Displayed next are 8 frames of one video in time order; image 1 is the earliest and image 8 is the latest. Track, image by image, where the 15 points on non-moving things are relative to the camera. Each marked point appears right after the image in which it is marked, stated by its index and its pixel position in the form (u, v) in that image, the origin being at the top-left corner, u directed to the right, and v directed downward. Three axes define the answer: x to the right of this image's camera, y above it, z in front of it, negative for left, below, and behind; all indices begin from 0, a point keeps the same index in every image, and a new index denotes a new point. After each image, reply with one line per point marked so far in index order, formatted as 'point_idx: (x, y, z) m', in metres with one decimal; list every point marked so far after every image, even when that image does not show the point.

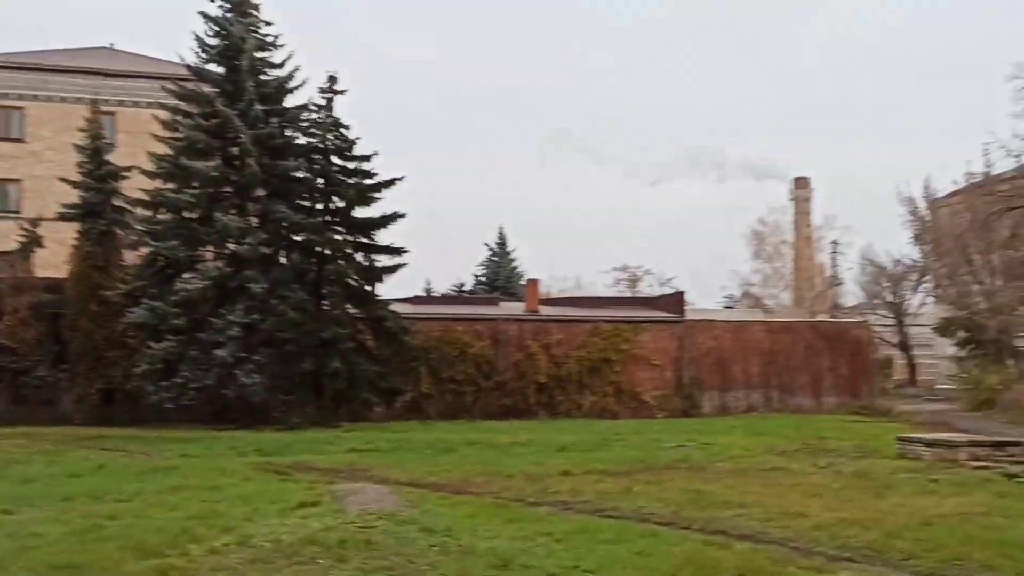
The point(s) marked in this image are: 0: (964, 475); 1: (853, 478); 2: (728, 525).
0: (+6.9, -2.9, +14.3) m
1: (+5.2, -2.9, +14.1) m
2: (+2.3, -2.5, +9.8) m
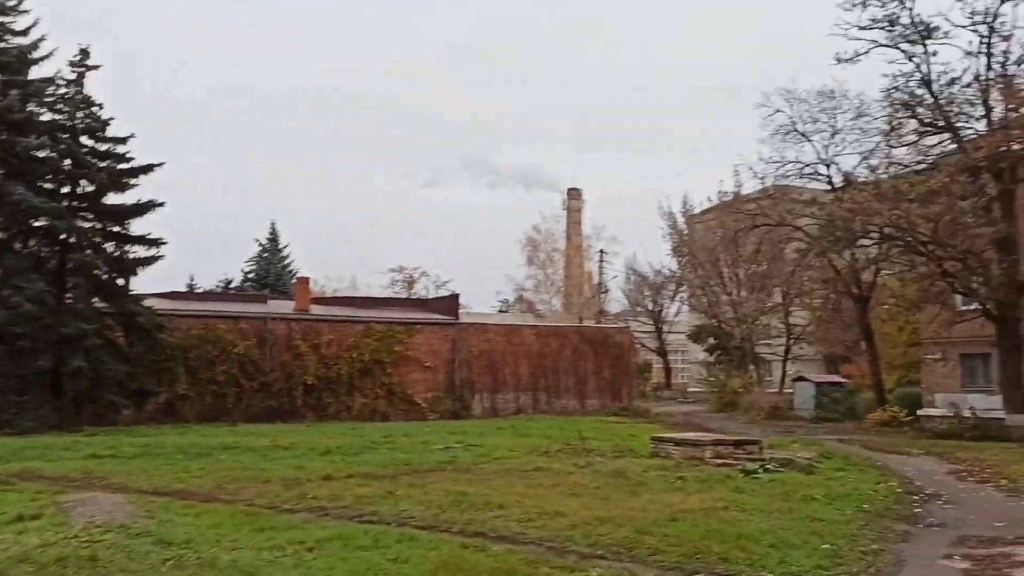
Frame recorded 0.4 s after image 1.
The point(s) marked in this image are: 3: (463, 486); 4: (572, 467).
0: (+3.2, -3.0, +15.2) m
1: (+1.5, -3.0, +14.5) m
2: (-0.3, -2.5, +9.7) m
3: (-0.7, -2.8, +13.2) m
4: (+1.0, -3.1, +15.9) m
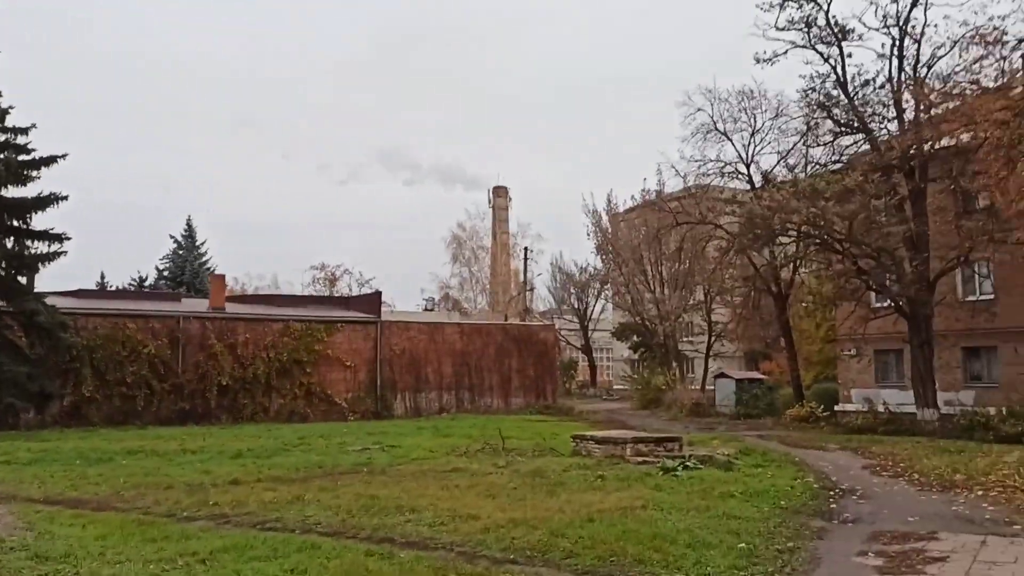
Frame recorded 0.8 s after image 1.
0: (+1.8, -3.0, +15.0) m
1: (+0.2, -2.9, +14.2) m
2: (-1.2, -2.4, +9.3) m
3: (-1.9, -2.8, +12.8) m
4: (-0.4, -3.0, +15.6) m
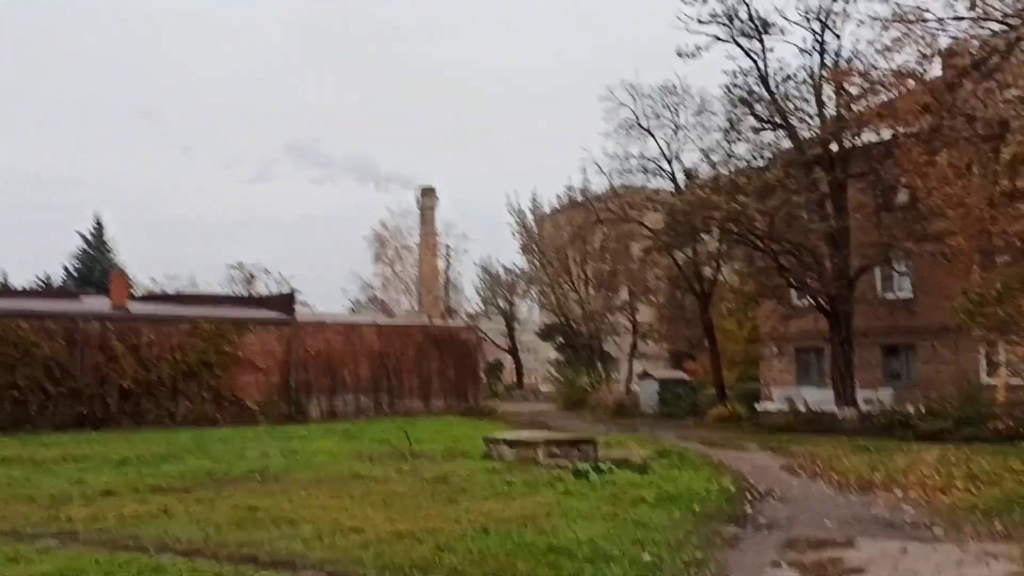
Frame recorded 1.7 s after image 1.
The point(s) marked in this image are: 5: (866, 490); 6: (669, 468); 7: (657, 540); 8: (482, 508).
0: (+0.4, -2.9, +14.1) m
1: (-1.2, -2.8, +13.3) m
2: (-2.2, -2.3, +8.2) m
3: (-3.2, -2.7, +11.7) m
4: (-1.9, -2.9, +14.6) m
5: (+5.1, -2.9, +13.4) m
6: (+2.6, -3.0, +15.4) m
7: (+1.4, -2.4, +8.8) m
8: (-0.4, -2.6, +11.1) m
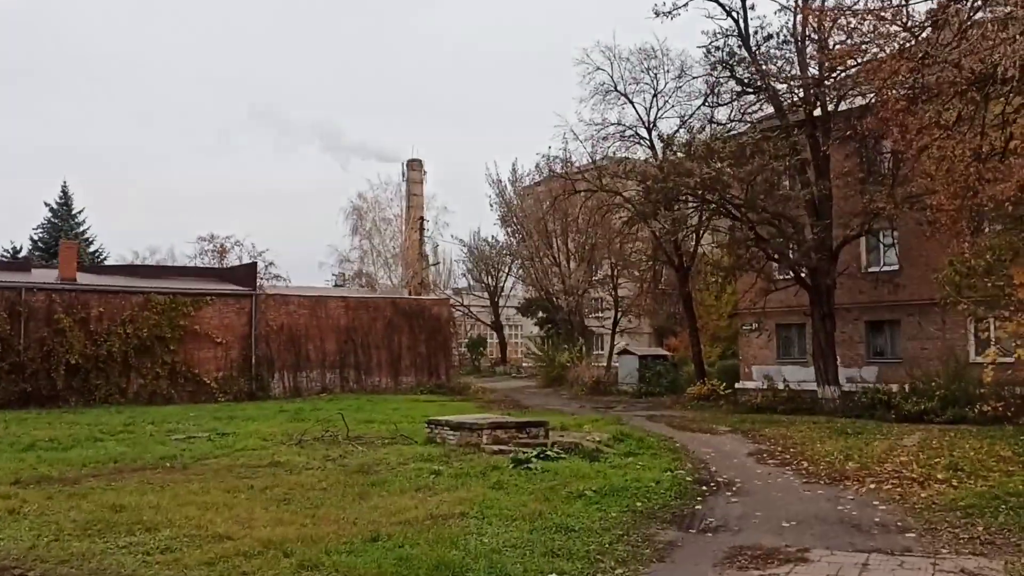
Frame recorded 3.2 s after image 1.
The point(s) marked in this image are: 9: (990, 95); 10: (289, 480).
0: (-0.5, -2.4, +12.8) m
1: (-2.1, -2.4, +11.9) m
2: (-3.1, -2.0, +6.8) m
3: (-4.1, -2.3, +10.3) m
4: (-2.8, -2.5, +13.2) m
5: (+4.2, -2.5, +12.0) m
6: (+1.7, -2.5, +14.1) m
7: (+0.5, -2.1, +7.4) m
8: (-1.3, -2.3, +9.7) m
9: (+6.6, +2.6, +12.8) m
10: (-2.7, -2.3, +11.3) m
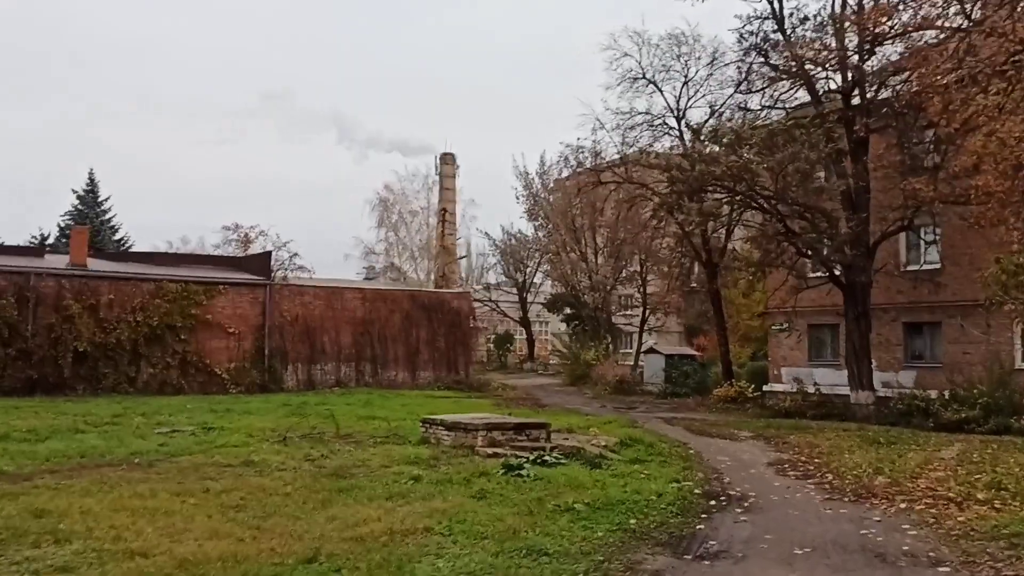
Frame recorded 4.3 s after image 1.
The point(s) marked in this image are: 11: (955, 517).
0: (-0.6, -2.3, +11.7) m
1: (-2.2, -2.2, +10.8) m
2: (-3.4, -1.9, +5.8) m
3: (-4.3, -2.1, +9.3) m
4: (-2.9, -2.3, +12.2) m
5: (+4.0, -2.4, +10.7) m
6: (+1.6, -2.4, +12.9) m
7: (+0.2, -2.0, +6.2) m
8: (-1.5, -2.1, +8.6) m
9: (+6.6, +2.6, +11.4) m
10: (-2.8, -2.2, +10.3) m
11: (+4.5, -2.3, +9.4) m
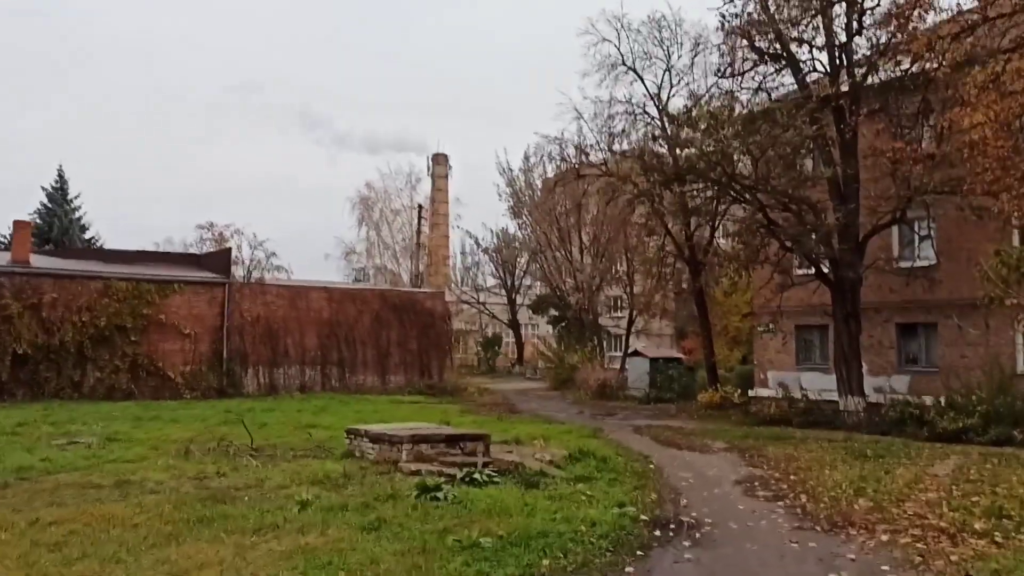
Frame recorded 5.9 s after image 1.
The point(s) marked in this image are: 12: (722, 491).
0: (-1.5, -2.2, +9.9) m
1: (-3.1, -2.1, +9.1) m
2: (-4.3, -1.7, +4.1) m
3: (-5.2, -1.9, +7.6) m
4: (-3.8, -2.2, +10.5) m
5: (+3.2, -2.3, +9.0) m
6: (+0.7, -2.3, +11.2) m
7: (-0.7, -1.8, +4.5) m
8: (-2.4, -2.0, +6.9) m
9: (+5.7, +2.8, +9.7) m
10: (-3.7, -2.0, +8.6) m
11: (+3.6, -2.2, +7.7) m
12: (+2.6, -2.5, +11.5) m
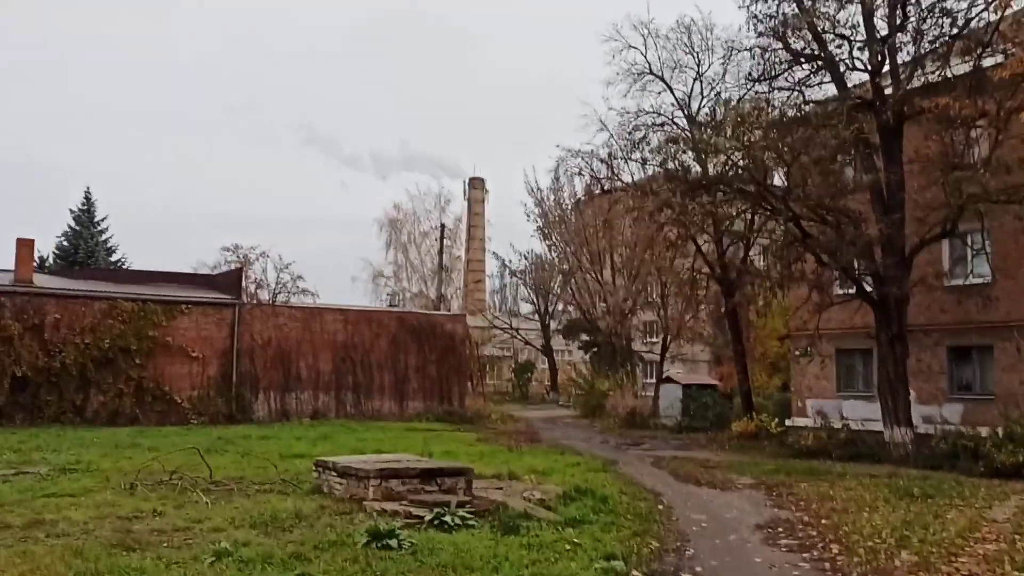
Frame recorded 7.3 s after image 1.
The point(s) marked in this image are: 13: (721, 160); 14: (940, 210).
0: (-1.8, -2.2, +8.4) m
1: (-3.4, -2.1, +7.7) m
2: (-4.8, -1.6, +2.8) m
3: (-5.5, -2.0, +6.3) m
4: (-4.0, -2.3, +9.1) m
5: (+2.8, -2.4, +7.3) m
6: (+0.5, -2.4, +9.6) m
7: (-1.2, -1.8, +3.0) m
8: (-2.8, -2.0, +5.5) m
9: (+5.4, +2.7, +8.0) m
10: (-4.1, -2.1, +7.2) m
11: (+3.2, -2.2, +6.0) m
12: (+2.4, -2.6, +9.8) m
13: (+4.4, +2.6, +19.3) m
14: (+8.5, +1.5, +18.3) m
